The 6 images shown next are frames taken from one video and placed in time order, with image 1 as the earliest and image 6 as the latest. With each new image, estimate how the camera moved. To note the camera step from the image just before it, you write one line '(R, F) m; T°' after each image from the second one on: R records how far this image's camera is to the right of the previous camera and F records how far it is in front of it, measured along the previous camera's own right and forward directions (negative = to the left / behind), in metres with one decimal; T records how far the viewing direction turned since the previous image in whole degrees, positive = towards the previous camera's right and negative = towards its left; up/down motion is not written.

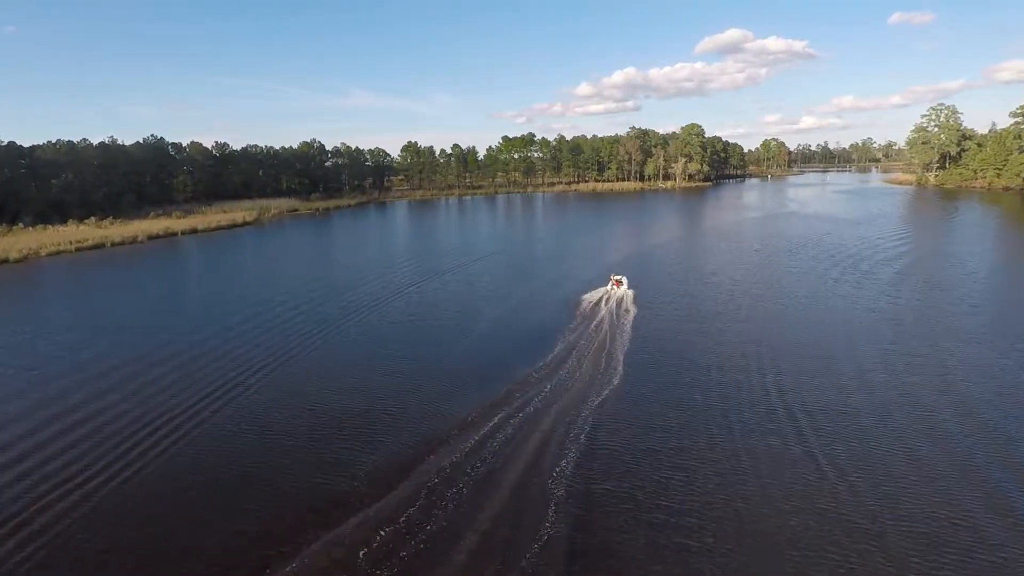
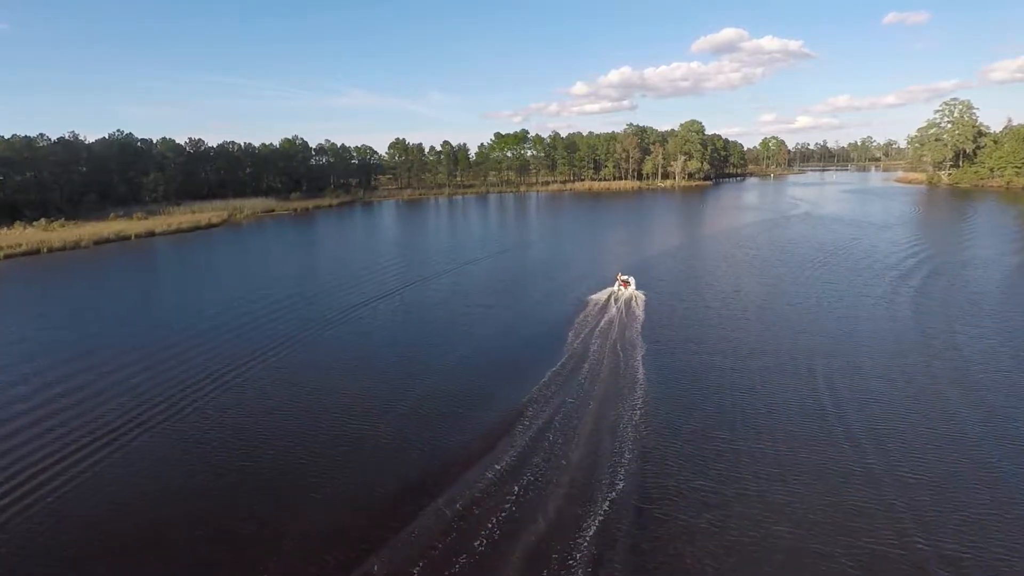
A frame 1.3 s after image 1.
(+0.4, +2.7) m; 0°
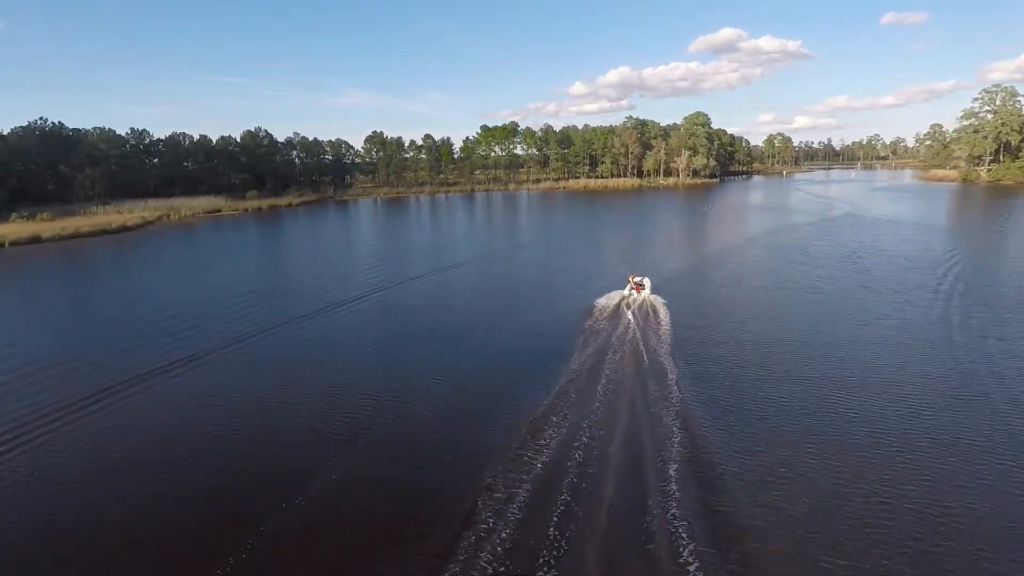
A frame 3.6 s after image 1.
(+1.0, +5.6) m; 0°
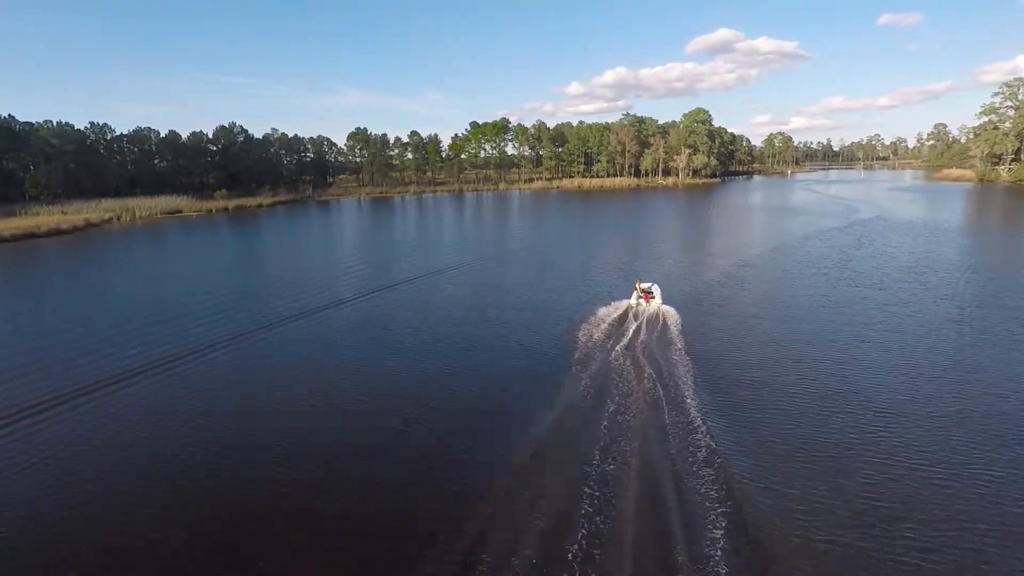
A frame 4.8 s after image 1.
(+0.5, +2.9) m; 0°
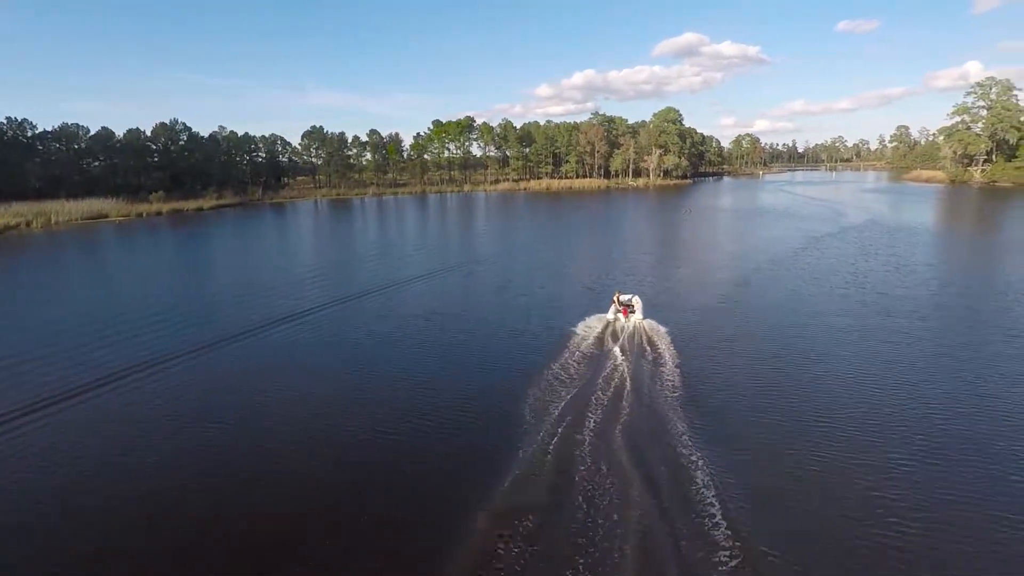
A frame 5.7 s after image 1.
(+0.4, +2.4) m; +3°
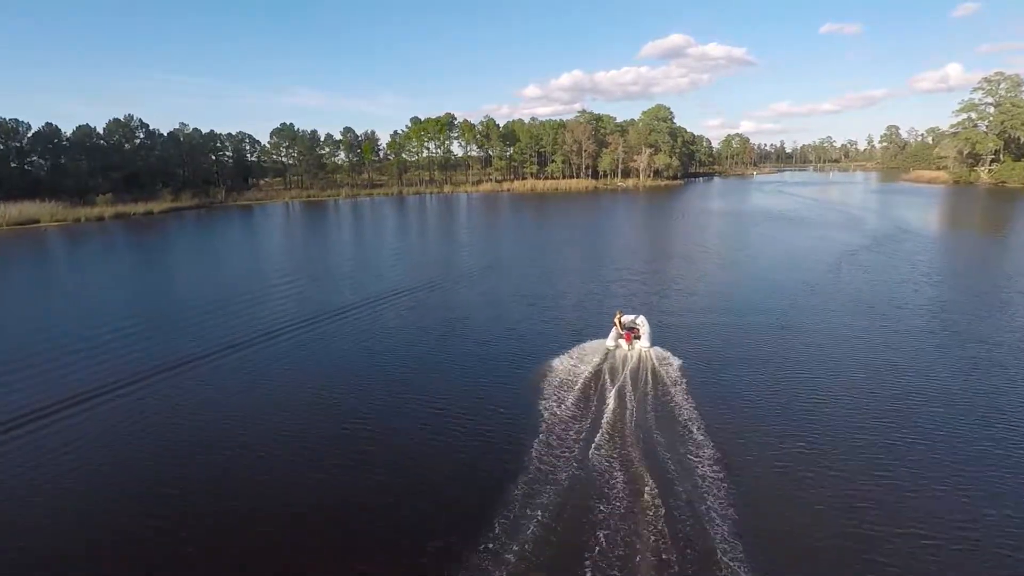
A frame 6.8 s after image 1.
(+0.4, +2.8) m; +1°
